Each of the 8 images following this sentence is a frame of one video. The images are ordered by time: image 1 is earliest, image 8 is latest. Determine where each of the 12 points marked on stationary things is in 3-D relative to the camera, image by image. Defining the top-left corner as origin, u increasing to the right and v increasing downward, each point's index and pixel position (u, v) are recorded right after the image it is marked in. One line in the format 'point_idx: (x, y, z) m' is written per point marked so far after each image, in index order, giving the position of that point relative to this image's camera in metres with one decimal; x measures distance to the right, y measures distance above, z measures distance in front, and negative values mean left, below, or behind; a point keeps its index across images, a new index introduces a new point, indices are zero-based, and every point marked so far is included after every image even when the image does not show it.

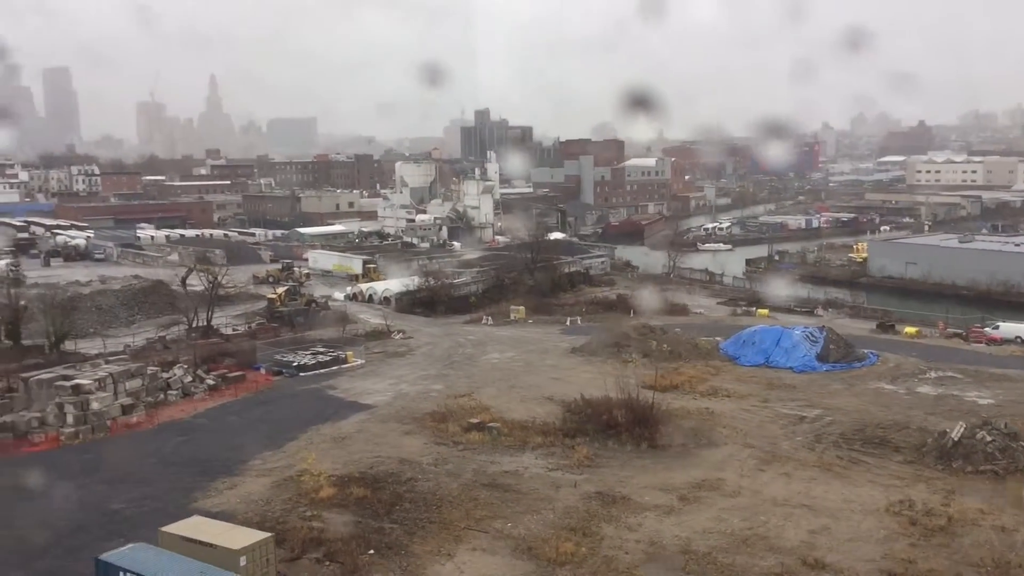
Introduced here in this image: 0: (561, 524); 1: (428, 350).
0: (+0.2, -1.2, +4.9) m
1: (-0.8, -0.6, +9.9) m
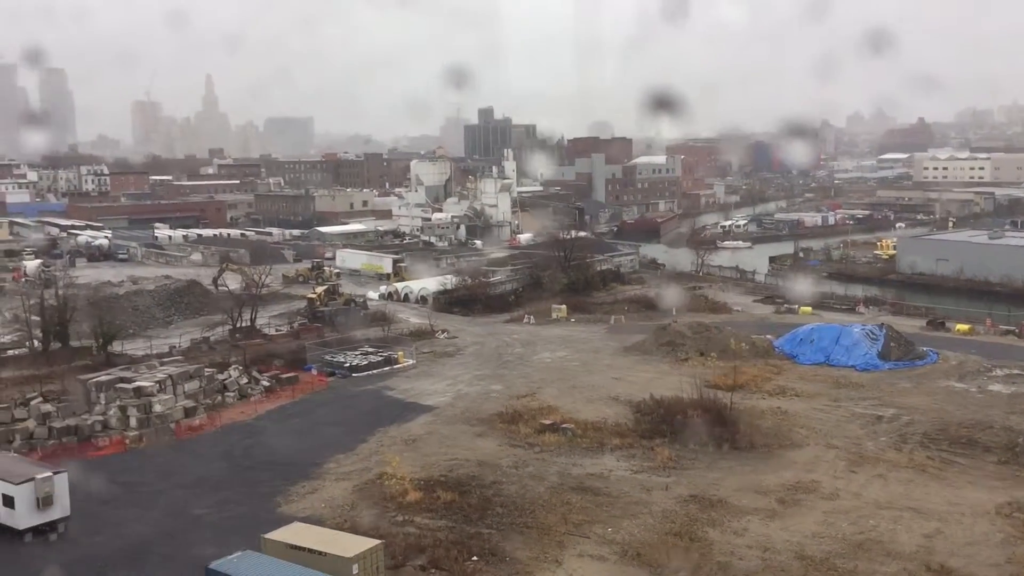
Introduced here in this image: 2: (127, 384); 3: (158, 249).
0: (+0.7, -1.2, +4.7) m
1: (-0.3, -0.6, +9.8) m
2: (-2.7, -0.7, +6.9) m
3: (-6.7, +0.7, +18.8) m
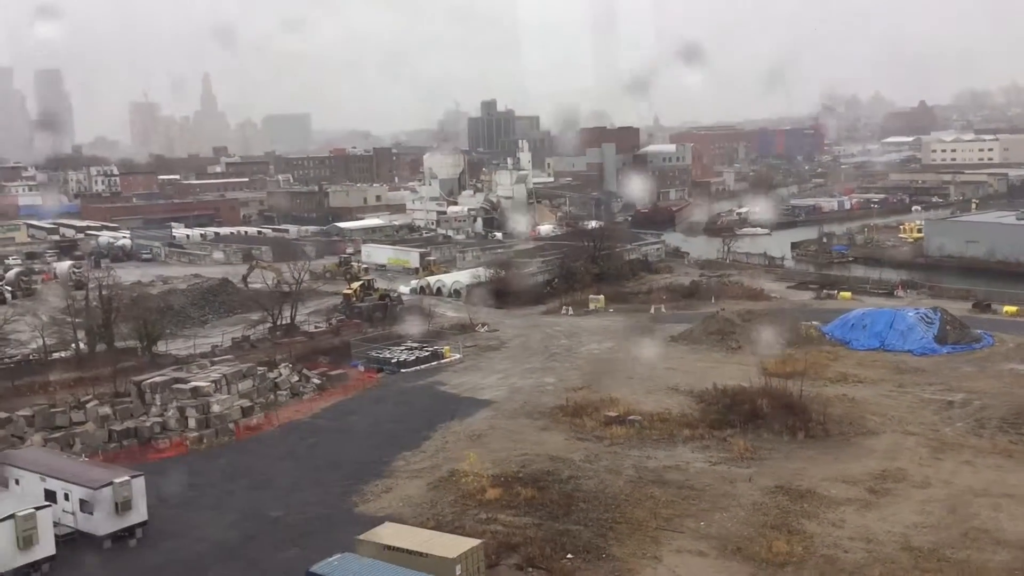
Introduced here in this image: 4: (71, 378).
0: (+1.2, -1.1, +4.6) m
1: (+0.1, -0.5, +9.6) m
2: (-2.3, -0.7, +6.8) m
3: (-6.2, +0.7, +18.7) m
4: (-3.5, -0.7, +7.8) m
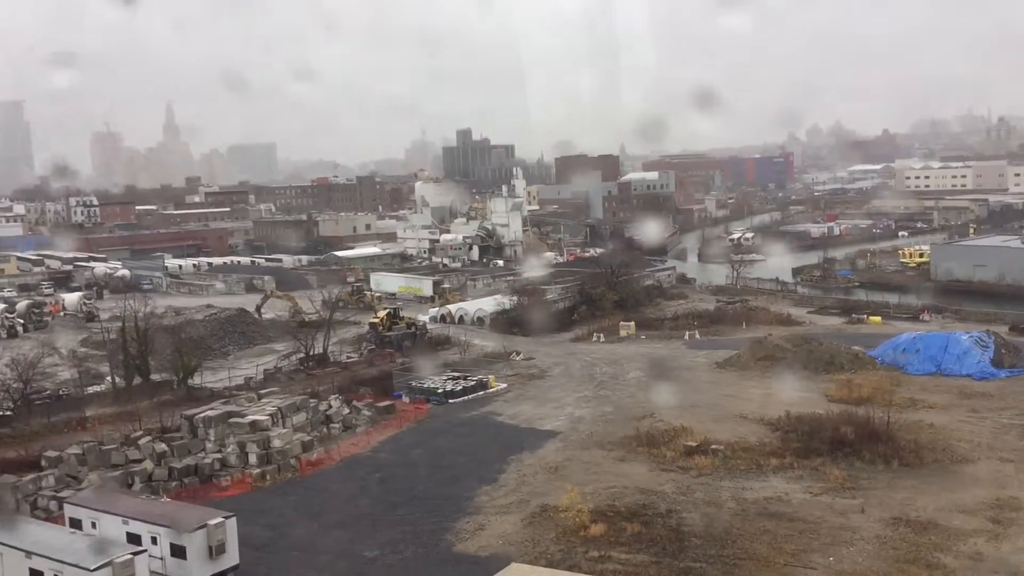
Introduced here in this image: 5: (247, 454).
0: (+1.7, -1.2, +4.4) m
1: (+0.5, -0.8, +9.4) m
2: (-1.8, -0.9, +6.5) m
3: (-6.1, +0.2, +18.3) m
4: (-3.0, -1.0, +7.5) m
5: (-1.7, -1.0, +6.2) m
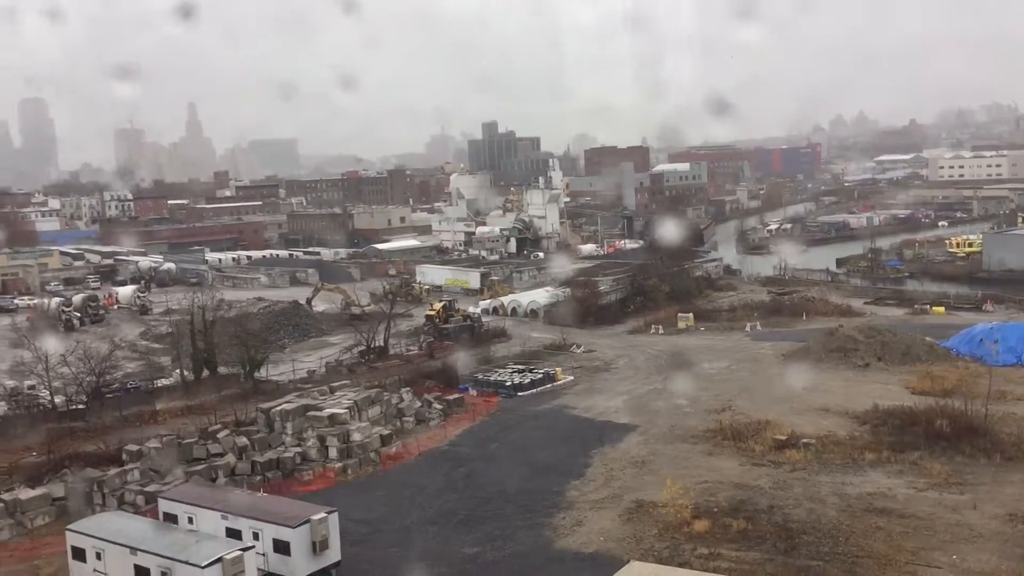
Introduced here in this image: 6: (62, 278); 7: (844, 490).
0: (+2.2, -1.1, +4.3) m
1: (+1.1, -0.7, +9.3) m
2: (-1.3, -0.8, +6.4) m
3: (-5.3, +0.3, +18.3) m
4: (-2.5, -0.9, +7.4) m
5: (-1.1, -1.0, +6.1) m
6: (-8.3, +0.2, +18.2) m
7: (+1.8, -1.1, +5.3) m
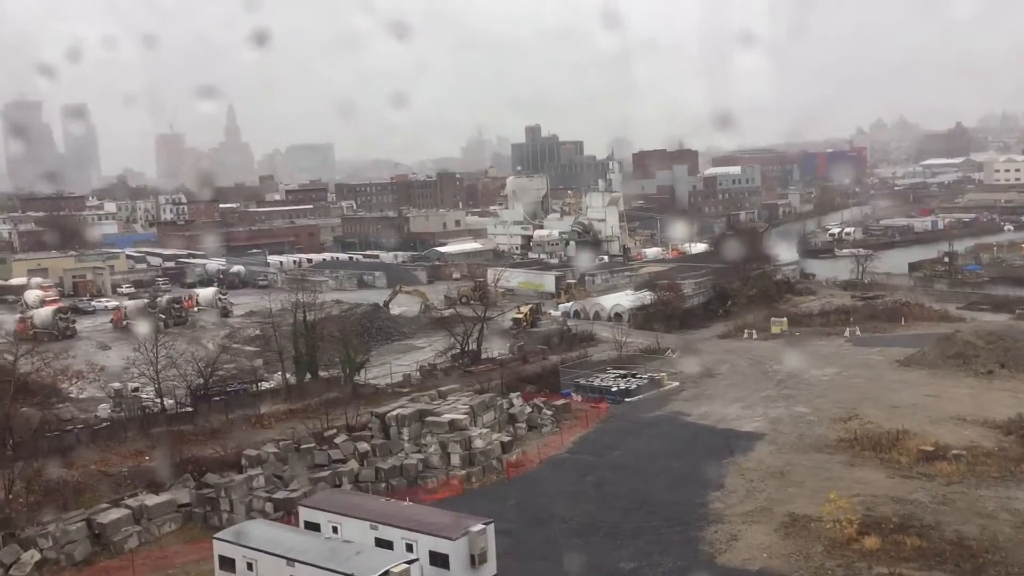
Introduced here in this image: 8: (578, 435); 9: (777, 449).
0: (+2.9, -1.2, +3.9) m
1: (+2.0, -0.7, +9.0) m
2: (-0.5, -0.8, +6.2) m
3: (-4.1, +0.2, +18.3) m
4: (-1.7, -0.9, +7.3) m
5: (-0.4, -1.0, +5.9) m
6: (-7.0, +0.1, +18.2) m
7: (+2.5, -1.1, +4.9) m
8: (+0.4, -1.0, +6.8) m
9: (+1.7, -1.0, +6.2) m
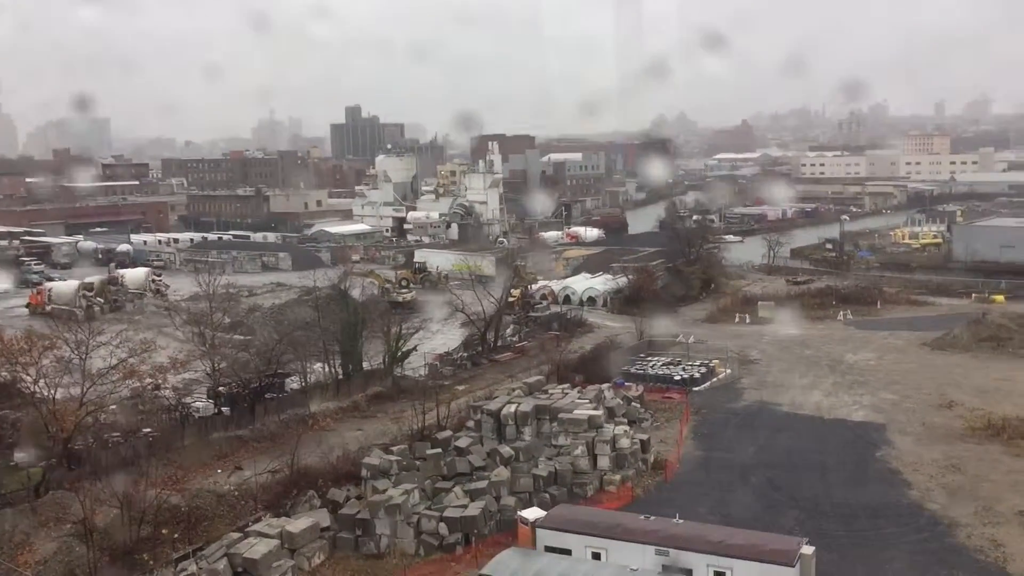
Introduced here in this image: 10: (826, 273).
0: (+4.0, -1.1, +3.9) m
1: (+2.2, -0.6, +8.6) m
2: (+0.3, -0.7, +5.5) m
3: (-5.6, +0.6, +16.6) m
4: (-1.1, -0.8, +6.3) m
5: (+0.4, -0.9, +5.2) m
6: (-8.4, +0.5, +16.0) m
7: (+3.4, -1.0, +4.8) m
8: (+1.1, -0.9, +6.2) m
9: (+2.4, -0.9, +5.8) m
10: (+5.0, +0.2, +15.5) m
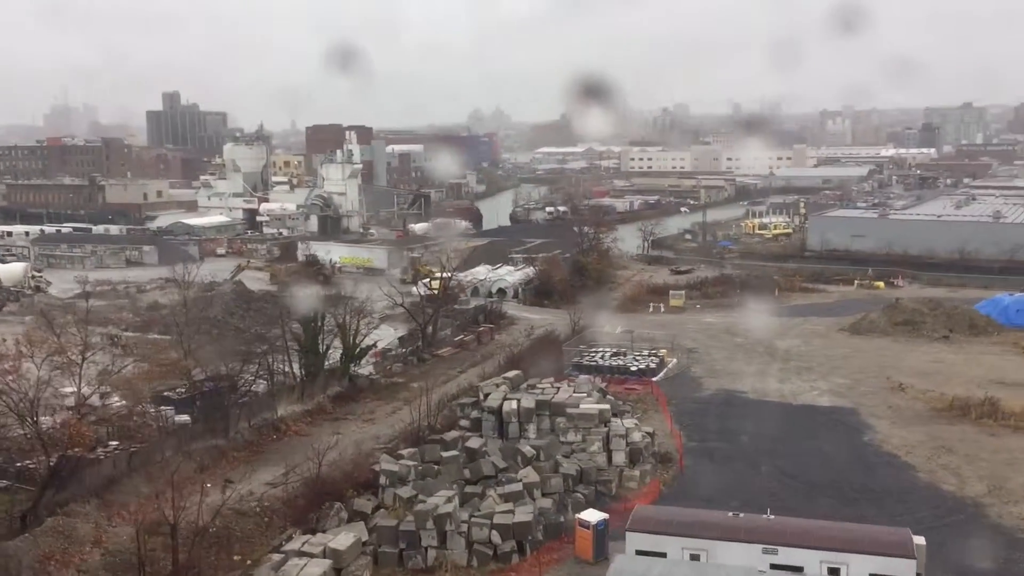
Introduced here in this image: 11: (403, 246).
0: (+4.3, -1.0, +4.3) m
1: (+1.6, -0.5, +8.7) m
2: (+0.3, -0.6, +5.3) m
3: (-7.4, +0.6, +15.2) m
4: (-1.2, -0.7, +5.8) m
5: (+0.5, -0.8, +5.0) m
6: (-10.1, +0.5, +14.1) m
7: (+3.5, -0.9, +5.2) m
8: (+1.0, -0.8, +6.1) m
9: (+2.3, -0.8, +6.0) m
10: (+3.2, +0.4, +15.9) m
11: (-1.6, +0.6, +14.8) m
